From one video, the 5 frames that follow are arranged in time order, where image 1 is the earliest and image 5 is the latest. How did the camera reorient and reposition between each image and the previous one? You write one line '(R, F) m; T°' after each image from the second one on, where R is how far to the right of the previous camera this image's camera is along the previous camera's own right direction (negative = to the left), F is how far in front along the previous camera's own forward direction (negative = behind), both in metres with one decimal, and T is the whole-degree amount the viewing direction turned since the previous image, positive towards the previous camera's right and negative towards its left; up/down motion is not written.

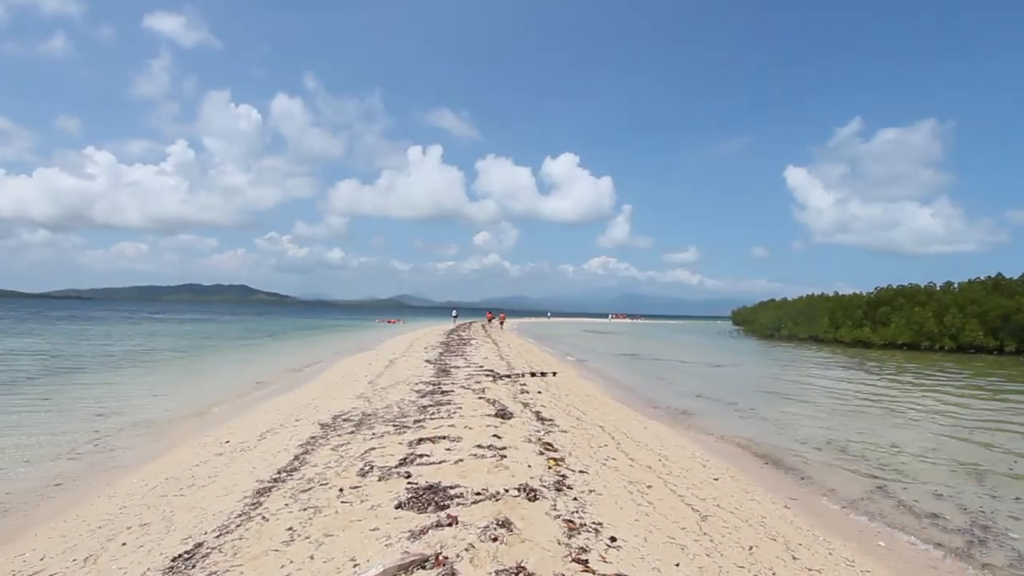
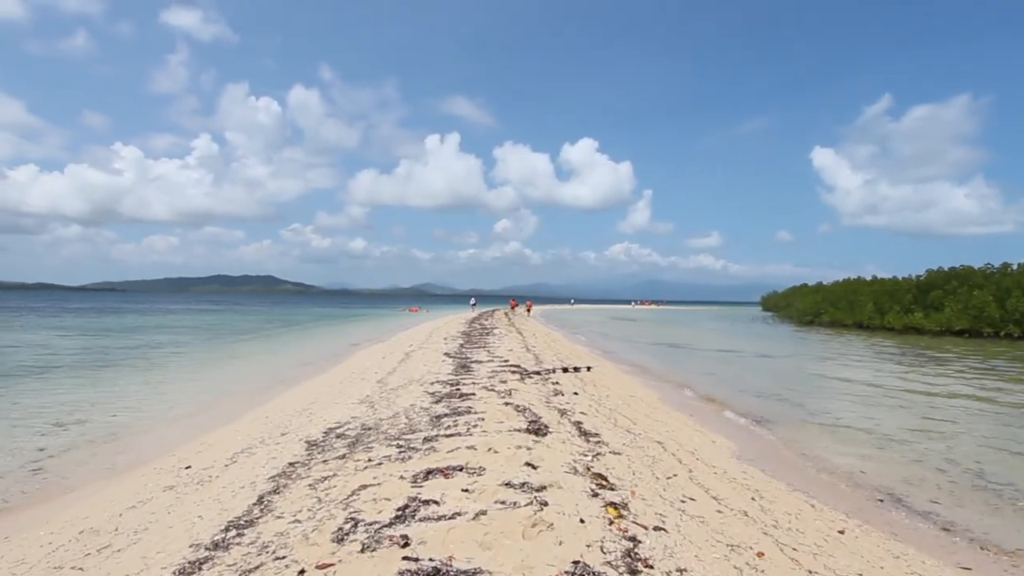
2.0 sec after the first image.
(-0.2, +2.2) m; -2°
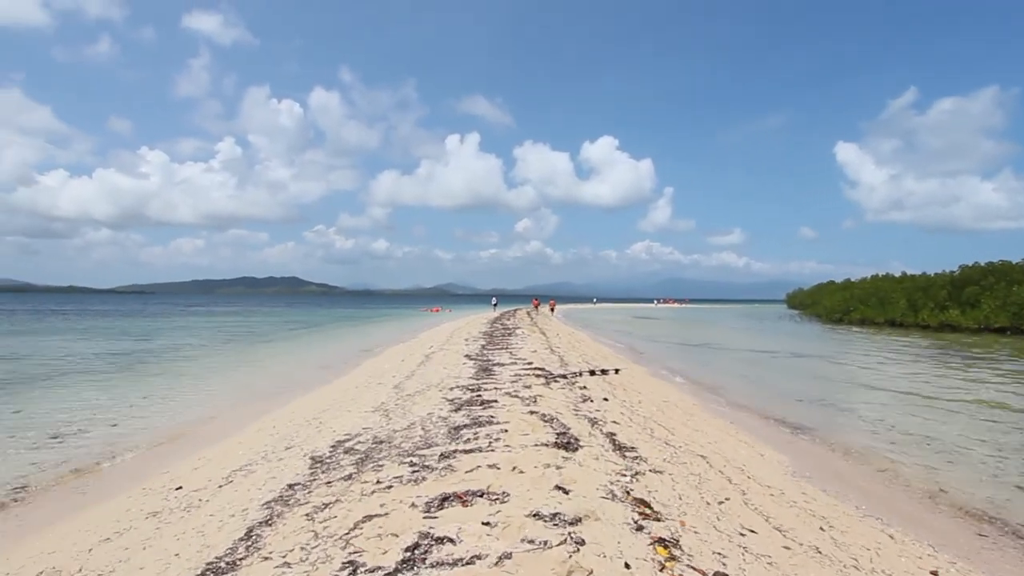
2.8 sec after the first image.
(-0.1, +0.9) m; -2°
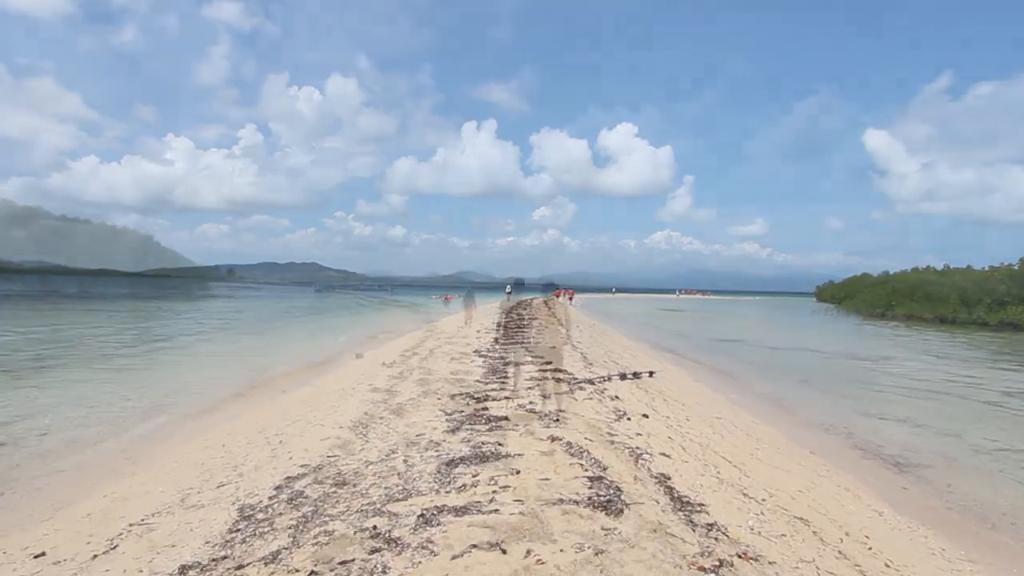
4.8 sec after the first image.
(0.0, +2.3) m; -2°
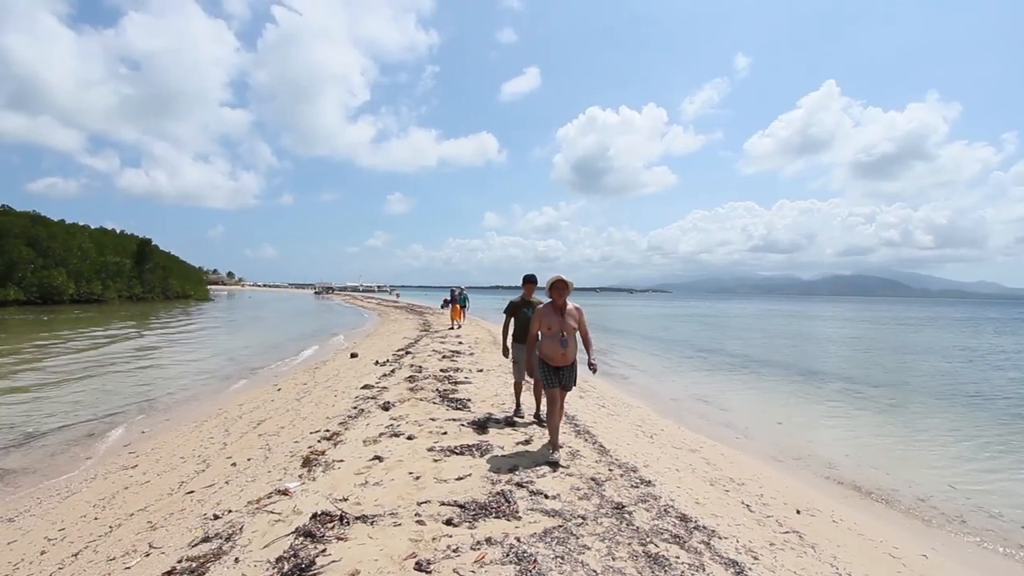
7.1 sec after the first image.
(+0.4, -0.4) m; -1°
